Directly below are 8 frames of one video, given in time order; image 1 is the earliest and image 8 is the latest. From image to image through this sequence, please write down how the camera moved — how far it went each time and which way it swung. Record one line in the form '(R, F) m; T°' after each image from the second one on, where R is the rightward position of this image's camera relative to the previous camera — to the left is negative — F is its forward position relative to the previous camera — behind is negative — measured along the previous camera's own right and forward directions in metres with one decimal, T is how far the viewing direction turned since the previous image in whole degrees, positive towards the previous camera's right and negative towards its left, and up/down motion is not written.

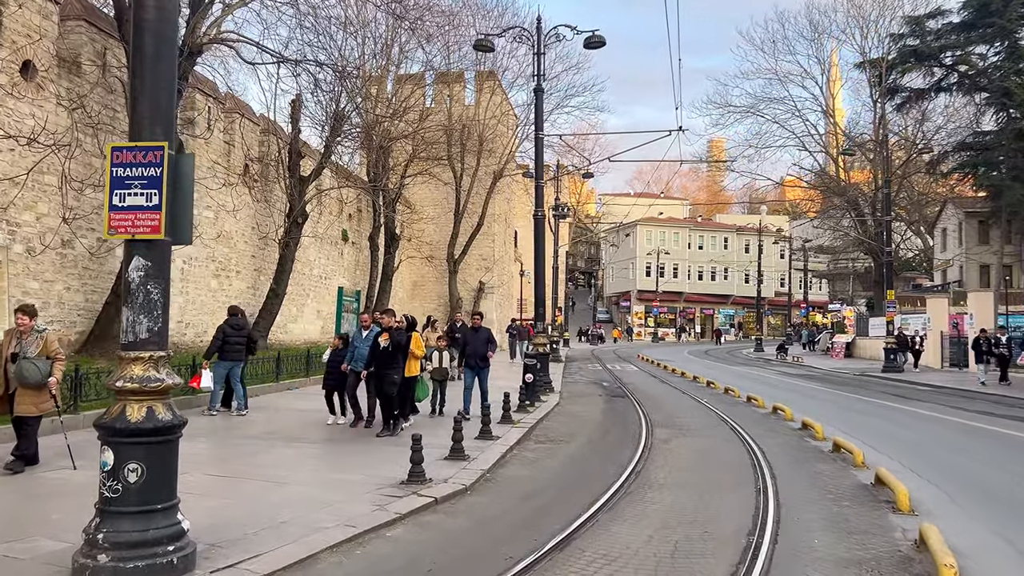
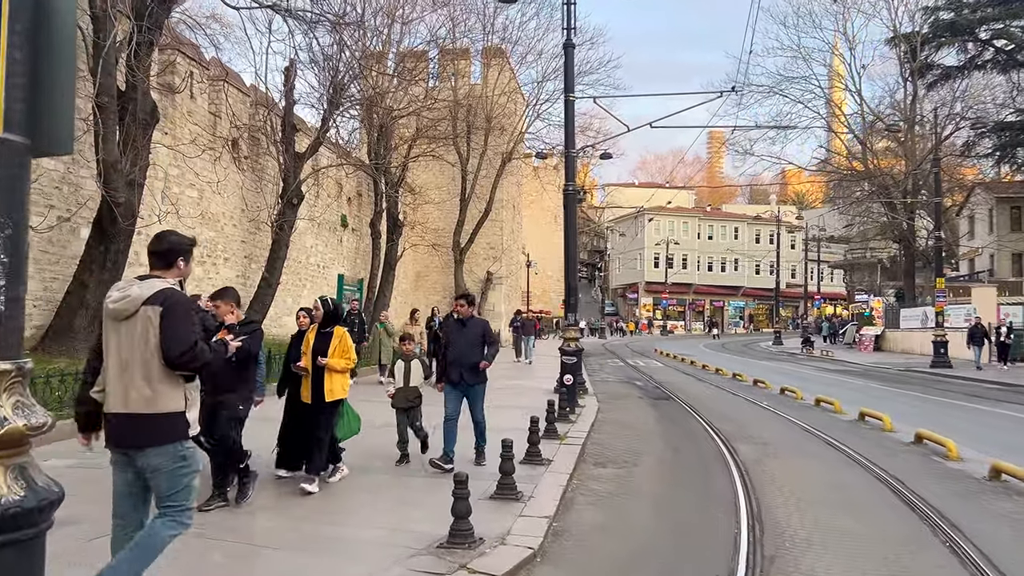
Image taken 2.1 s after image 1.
(-0.6, +2.3) m; 0°
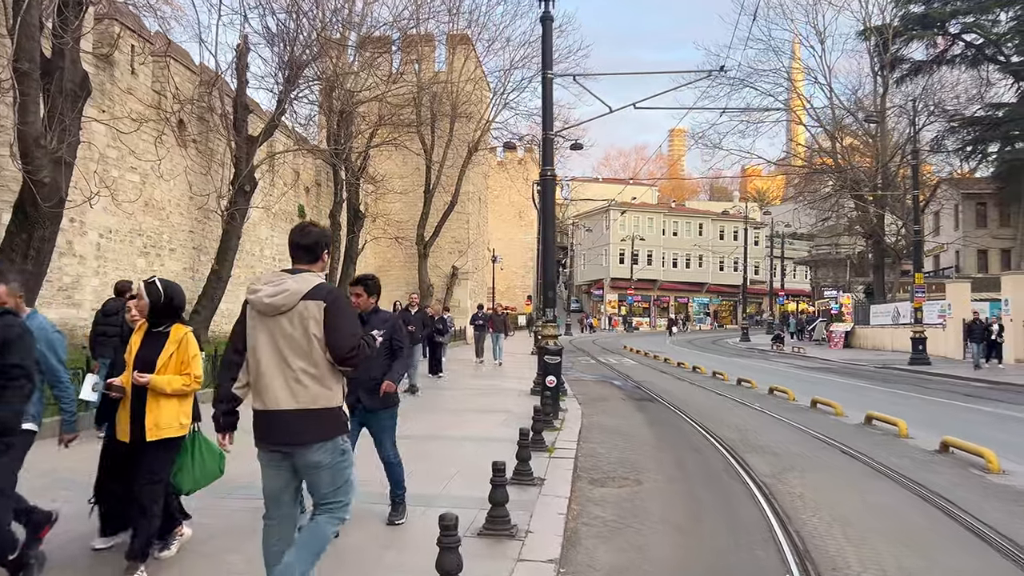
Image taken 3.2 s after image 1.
(-0.2, +1.2) m; +3°
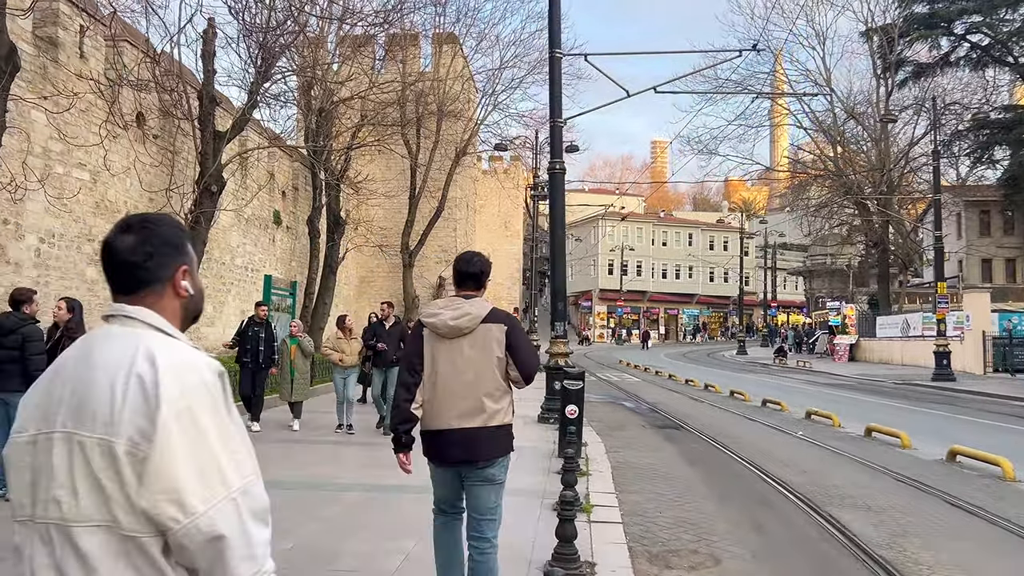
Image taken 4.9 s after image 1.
(-0.3, +1.9) m; +1°
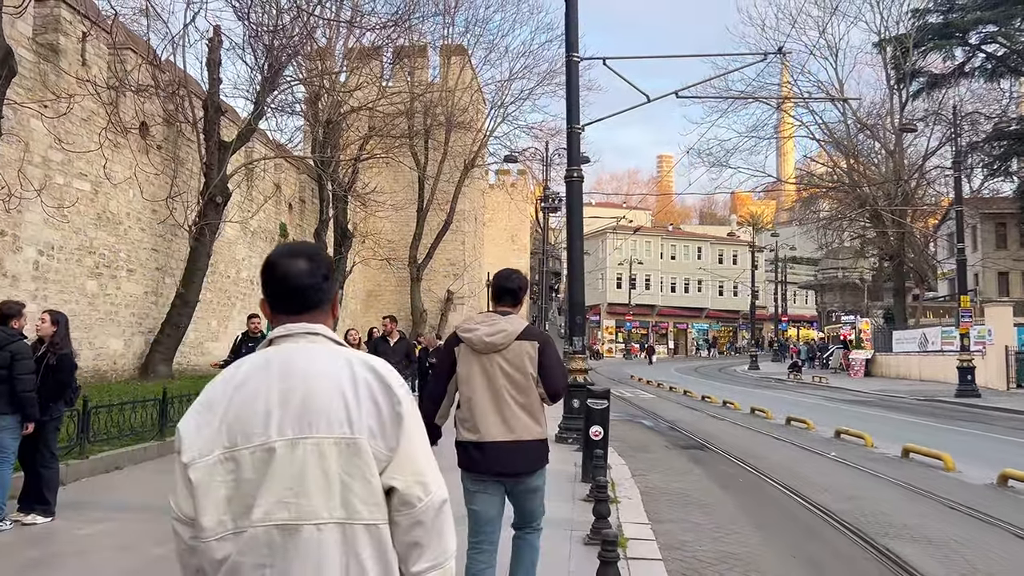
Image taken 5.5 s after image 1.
(-0.2, +0.5) m; 0°
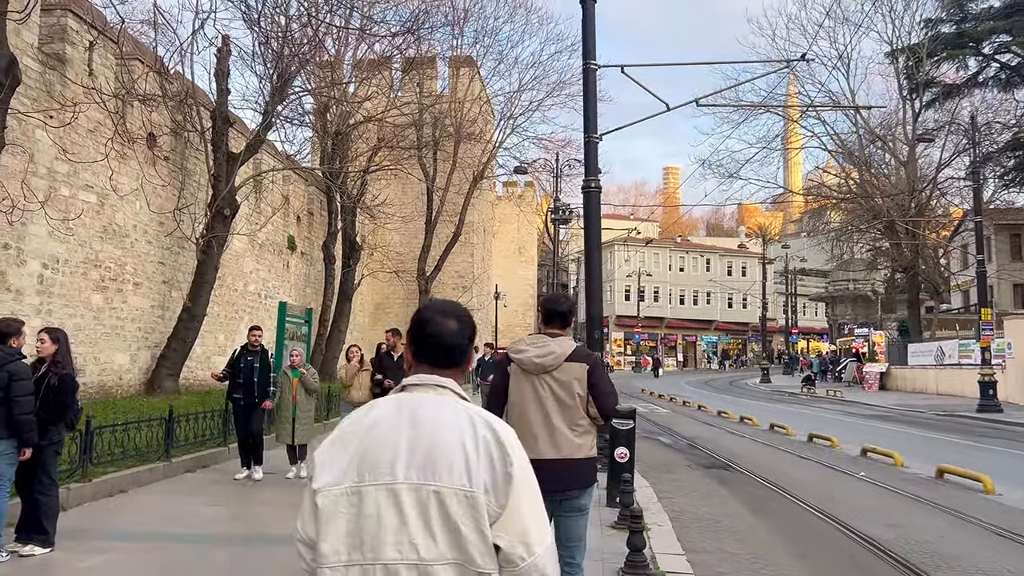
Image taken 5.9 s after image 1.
(-0.2, +0.3) m; 0°
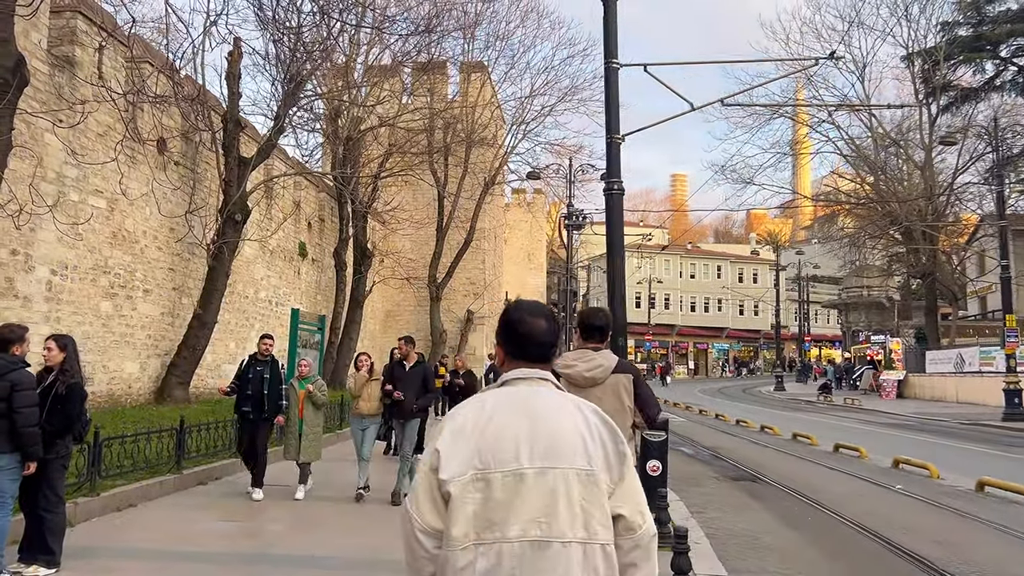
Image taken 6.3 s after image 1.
(-0.2, +0.3) m; -1°
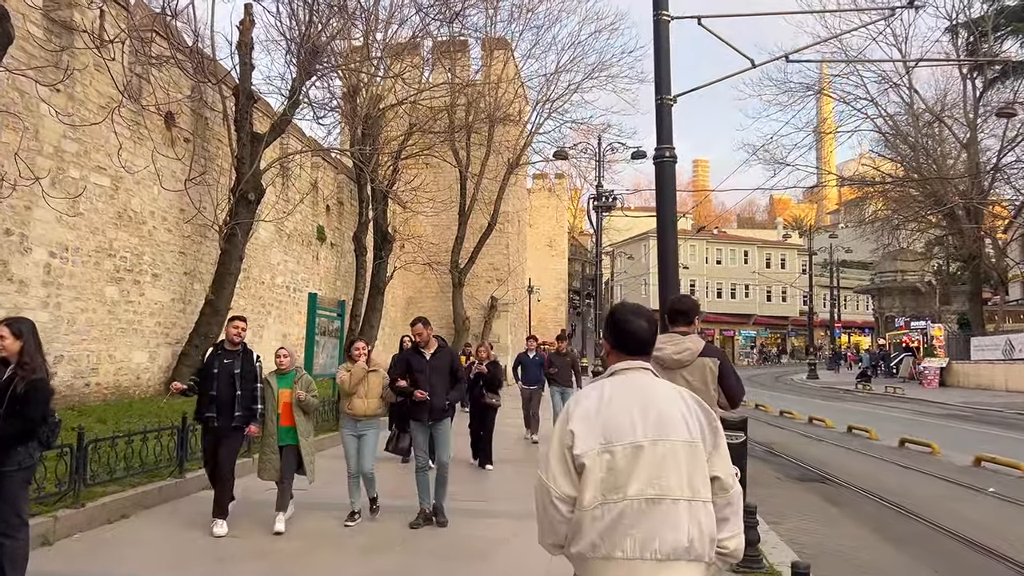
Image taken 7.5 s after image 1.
(-0.3, +1.1) m; -1°
